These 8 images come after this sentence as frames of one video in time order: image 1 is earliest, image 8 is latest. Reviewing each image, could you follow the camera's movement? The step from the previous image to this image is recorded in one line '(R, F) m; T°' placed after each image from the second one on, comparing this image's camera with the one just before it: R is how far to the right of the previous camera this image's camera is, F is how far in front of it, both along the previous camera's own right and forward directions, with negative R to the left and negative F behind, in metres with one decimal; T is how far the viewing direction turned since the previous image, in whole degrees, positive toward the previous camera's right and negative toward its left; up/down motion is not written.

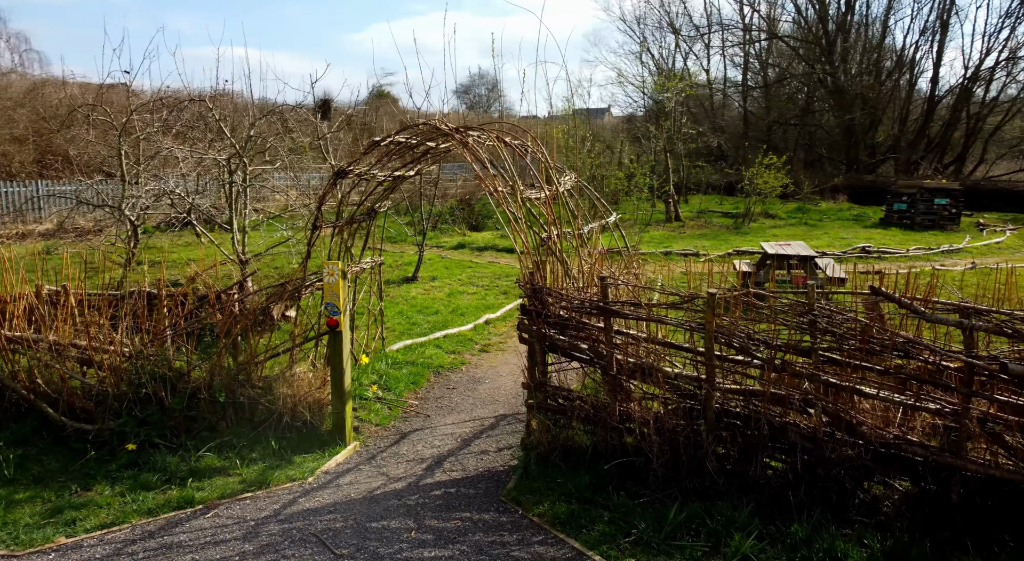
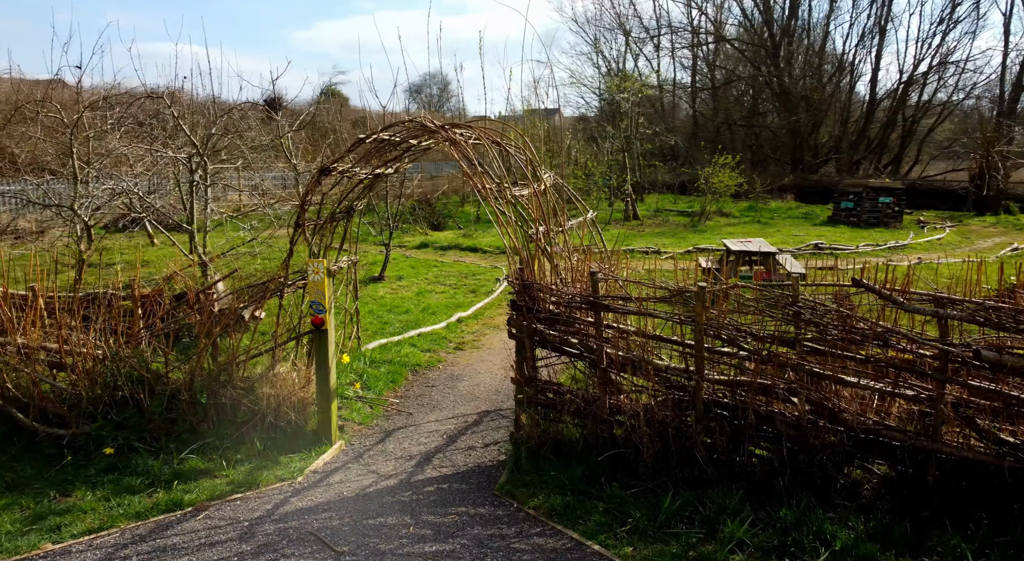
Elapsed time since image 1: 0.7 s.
(-0.2, 0.0) m; +4°
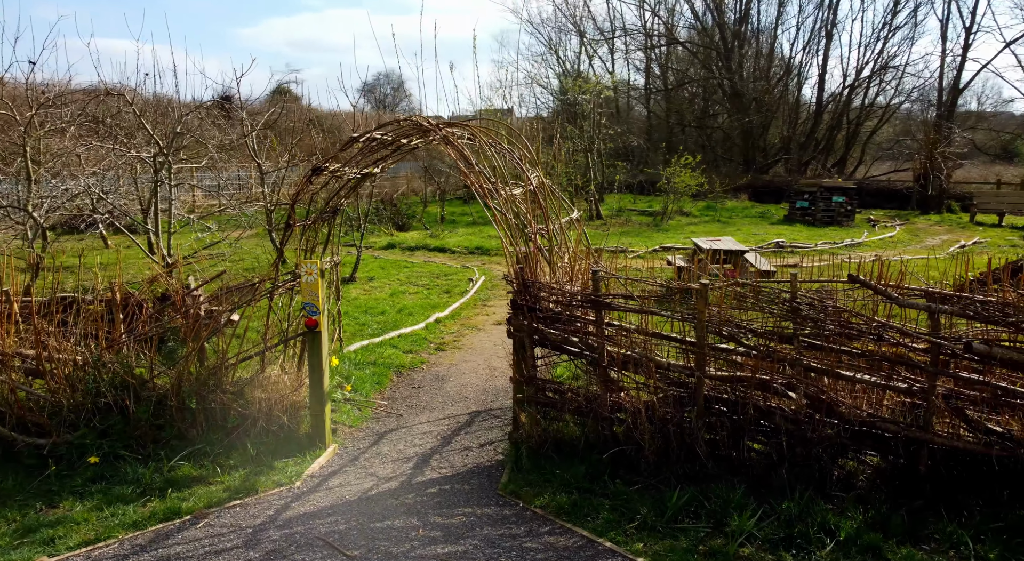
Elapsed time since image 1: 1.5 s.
(-0.2, 0.0) m; +3°
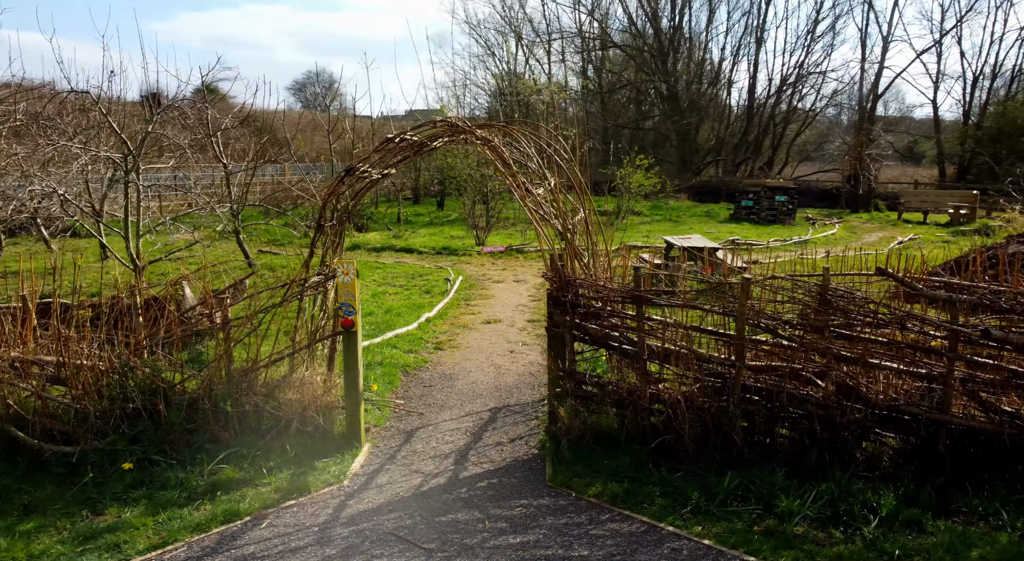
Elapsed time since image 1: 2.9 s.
(-0.5, -0.1) m; +4°
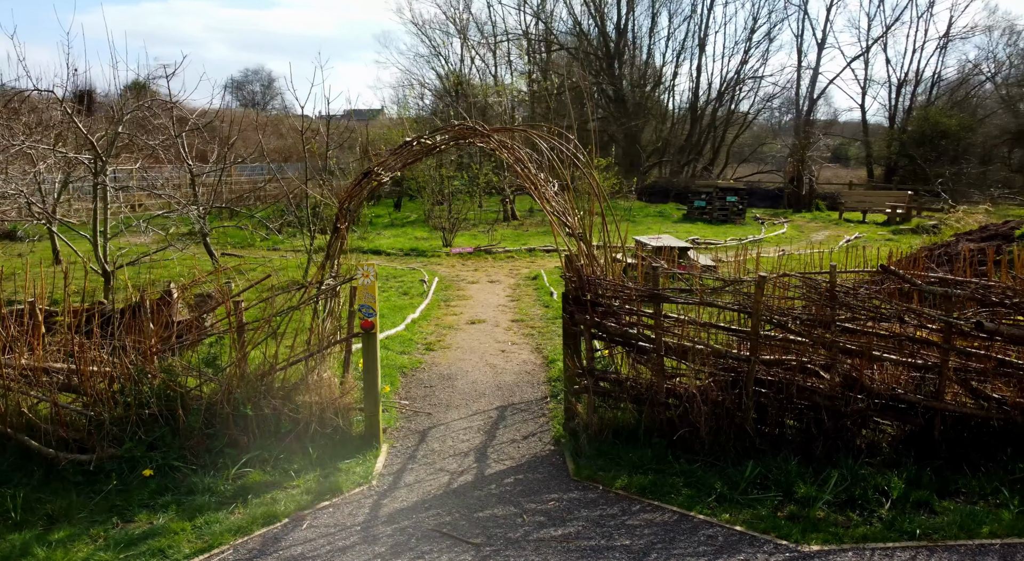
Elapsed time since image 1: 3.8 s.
(-0.4, -0.1) m; +4°
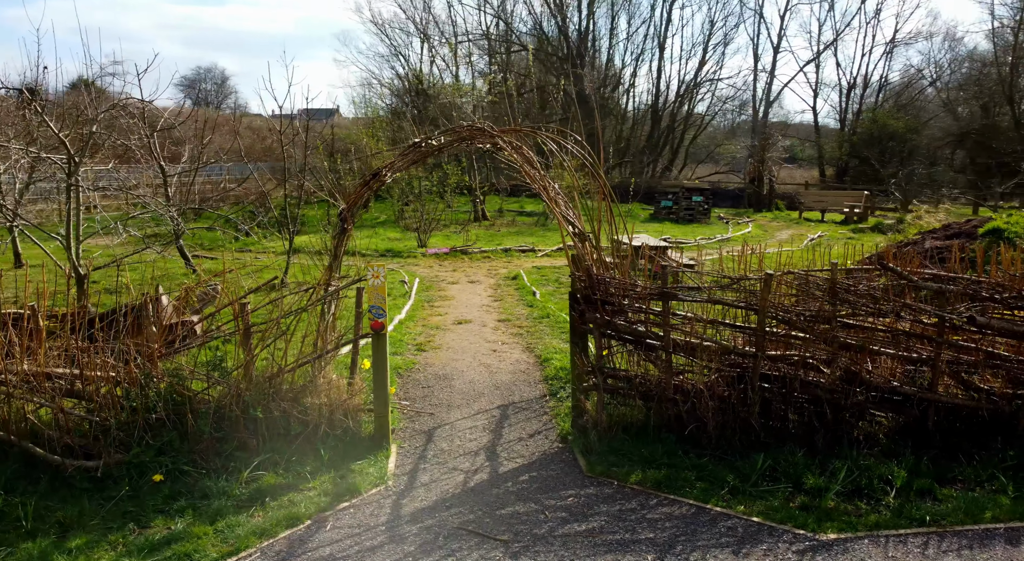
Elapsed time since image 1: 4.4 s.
(-0.3, 0.0) m; +3°
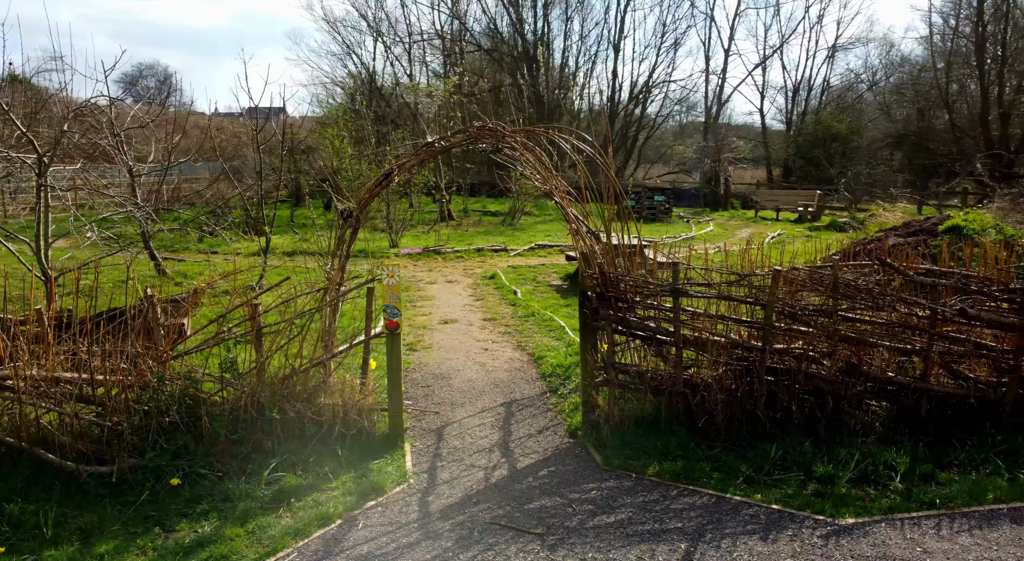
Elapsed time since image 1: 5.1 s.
(-0.3, -0.1) m; +3°
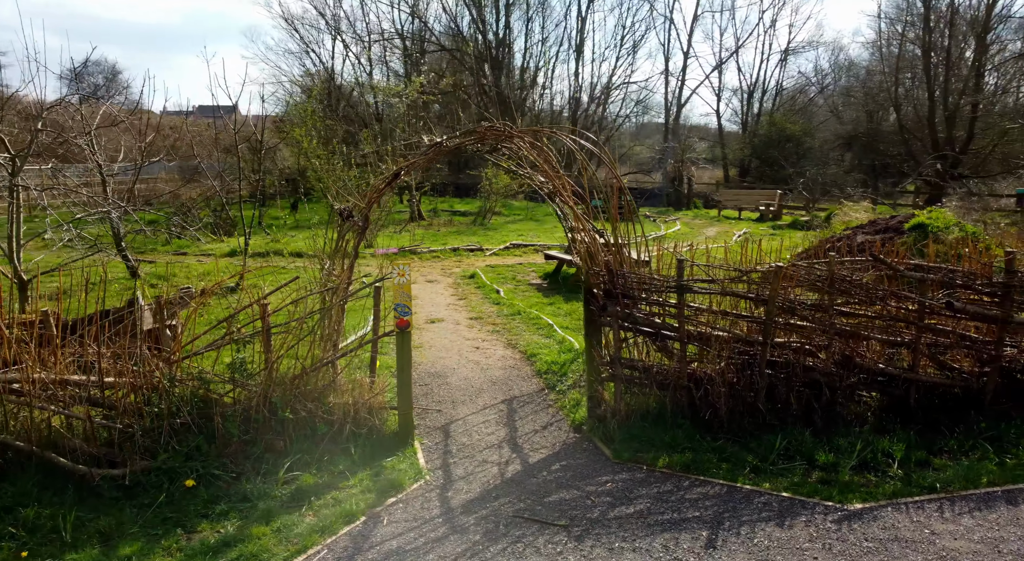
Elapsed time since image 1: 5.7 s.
(-0.3, -0.1) m; +3°
